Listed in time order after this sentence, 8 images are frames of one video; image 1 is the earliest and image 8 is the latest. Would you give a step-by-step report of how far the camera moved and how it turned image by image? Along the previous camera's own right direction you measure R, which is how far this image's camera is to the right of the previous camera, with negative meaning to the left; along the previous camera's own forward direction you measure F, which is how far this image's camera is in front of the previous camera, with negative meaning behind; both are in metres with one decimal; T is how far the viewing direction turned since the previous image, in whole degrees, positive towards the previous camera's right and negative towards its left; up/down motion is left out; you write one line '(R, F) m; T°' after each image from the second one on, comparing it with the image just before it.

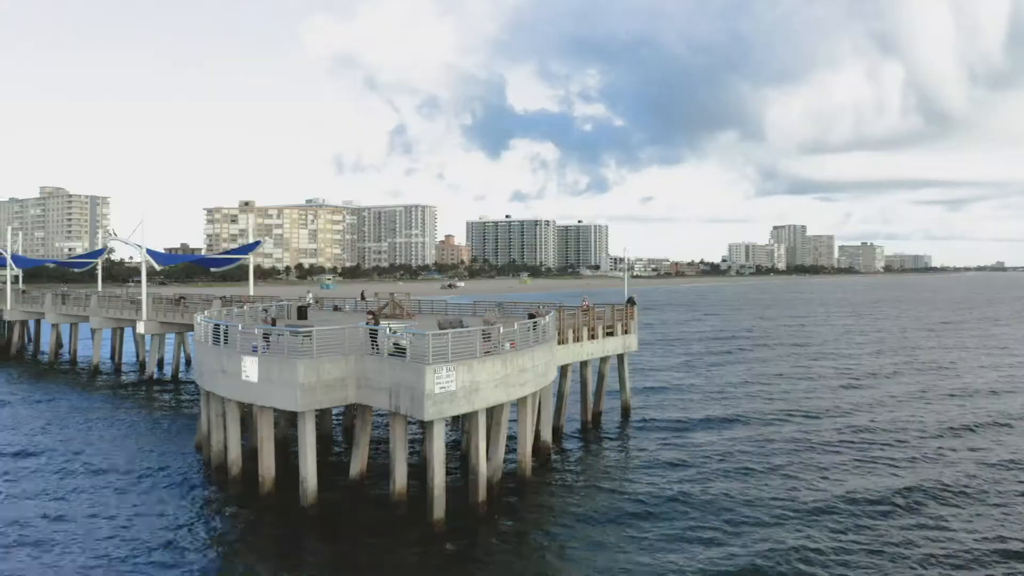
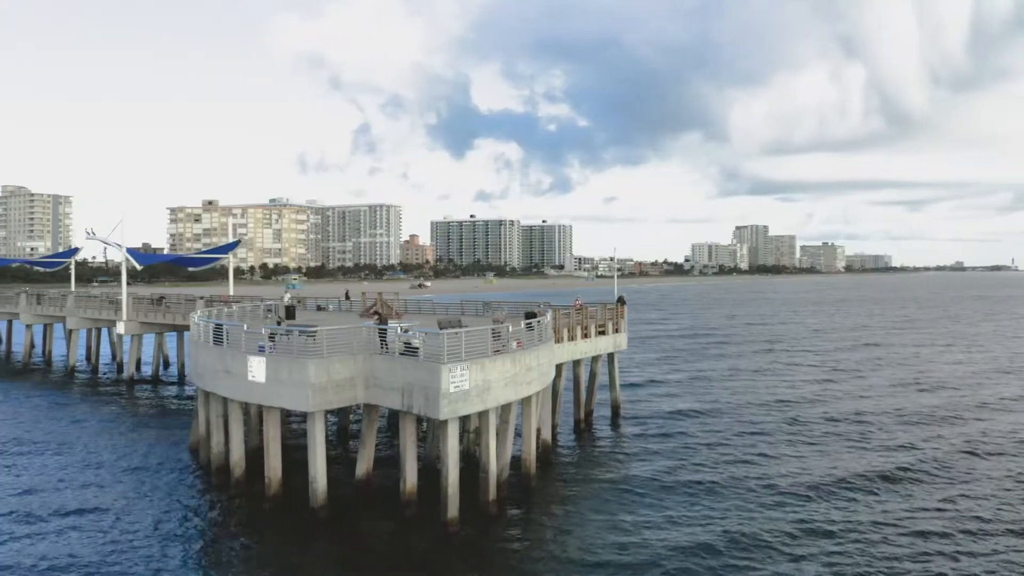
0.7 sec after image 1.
(-0.9, 0.0) m; +2°
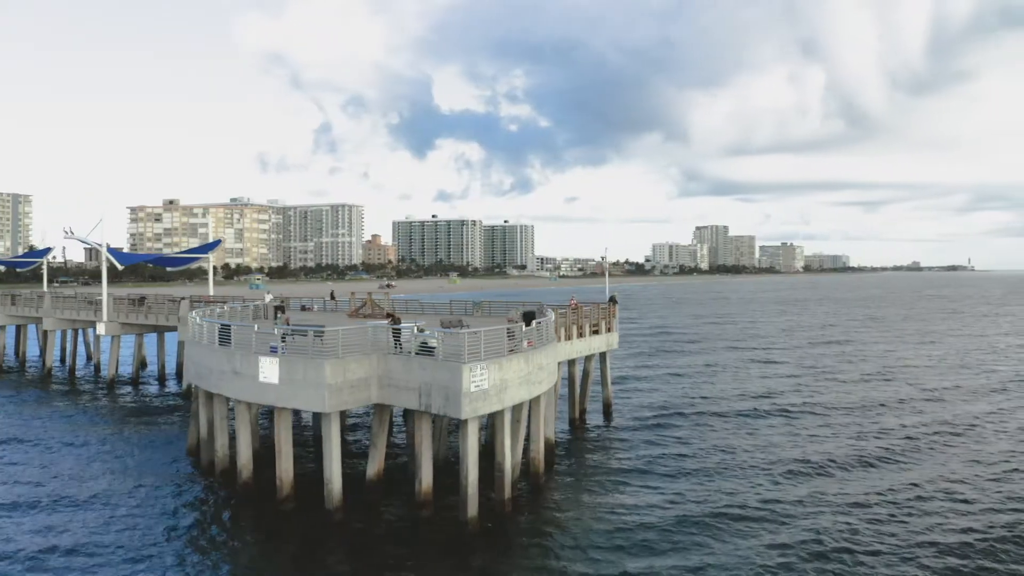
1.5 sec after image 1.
(-1.0, 0.0) m; +2°
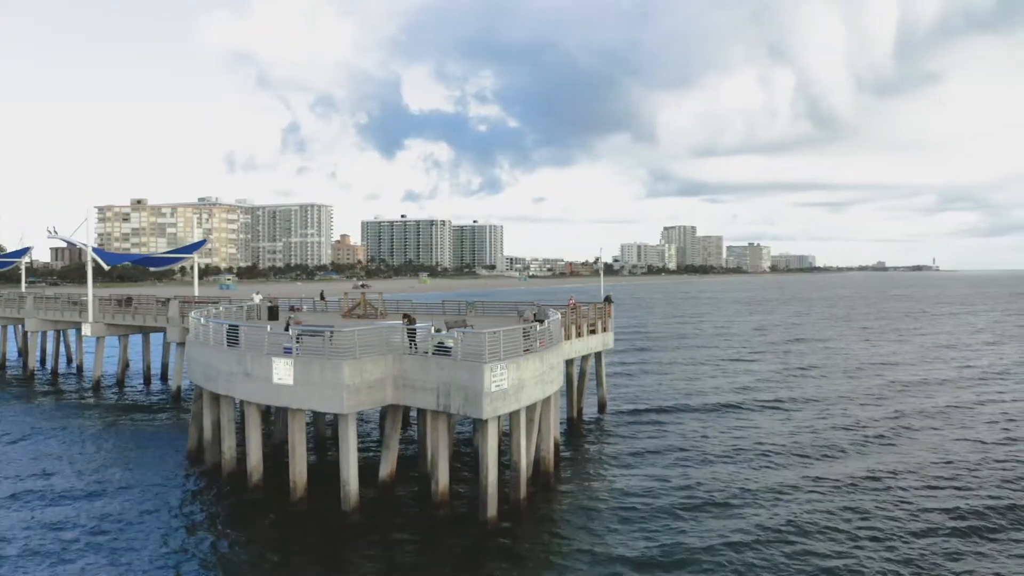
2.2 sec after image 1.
(-0.9, 0.0) m; +2°
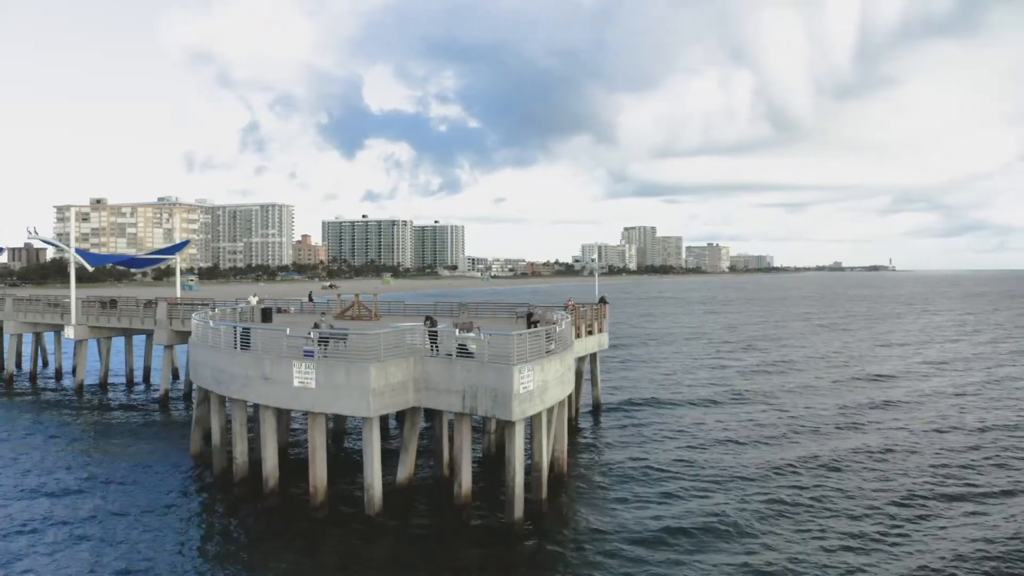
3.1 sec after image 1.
(-1.2, 0.0) m; +2°
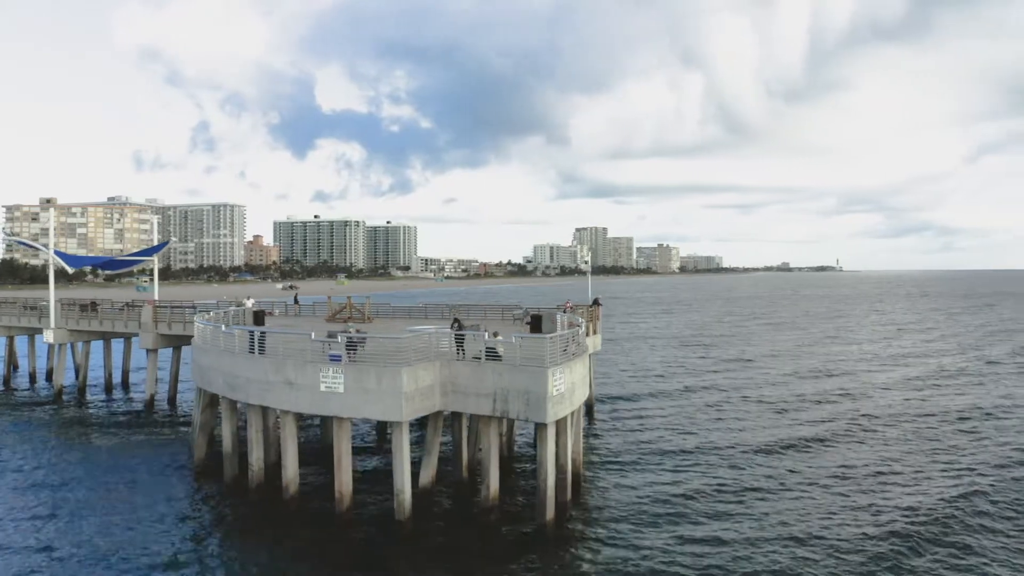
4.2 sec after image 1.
(-1.4, -0.1) m; +3°
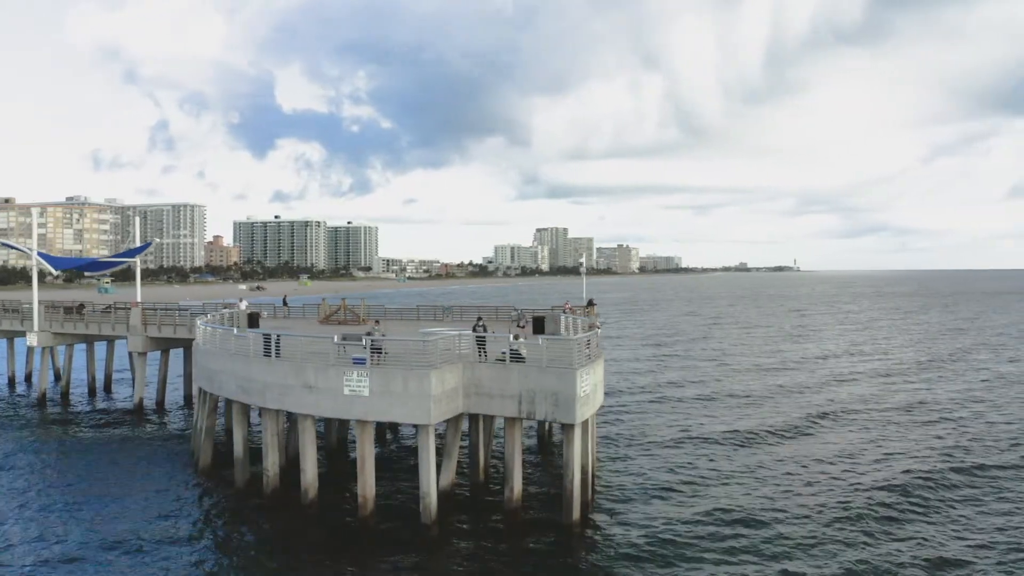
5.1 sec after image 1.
(-1.2, -0.1) m; +2°
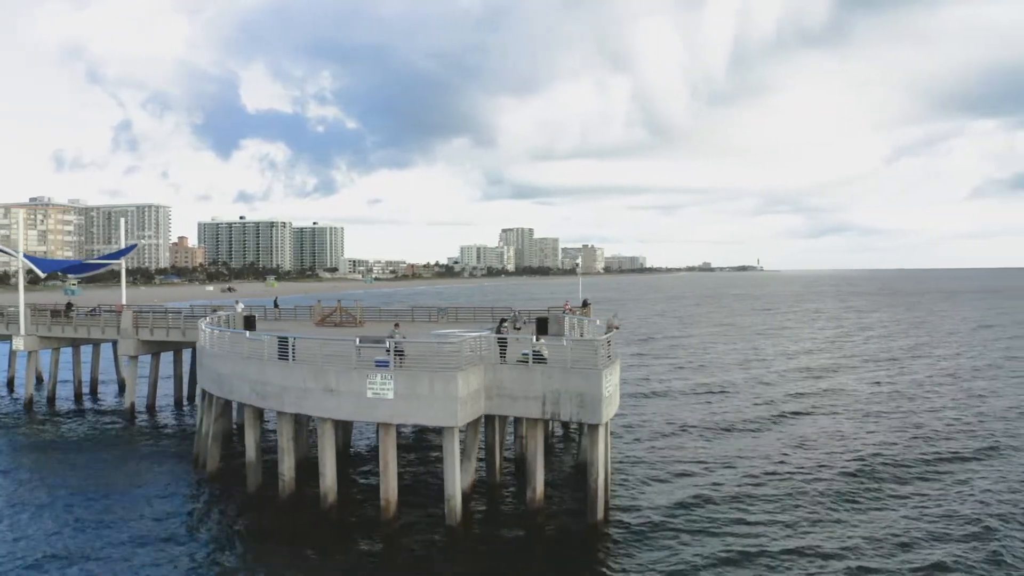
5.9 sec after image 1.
(-1.1, -0.1) m; +2°
